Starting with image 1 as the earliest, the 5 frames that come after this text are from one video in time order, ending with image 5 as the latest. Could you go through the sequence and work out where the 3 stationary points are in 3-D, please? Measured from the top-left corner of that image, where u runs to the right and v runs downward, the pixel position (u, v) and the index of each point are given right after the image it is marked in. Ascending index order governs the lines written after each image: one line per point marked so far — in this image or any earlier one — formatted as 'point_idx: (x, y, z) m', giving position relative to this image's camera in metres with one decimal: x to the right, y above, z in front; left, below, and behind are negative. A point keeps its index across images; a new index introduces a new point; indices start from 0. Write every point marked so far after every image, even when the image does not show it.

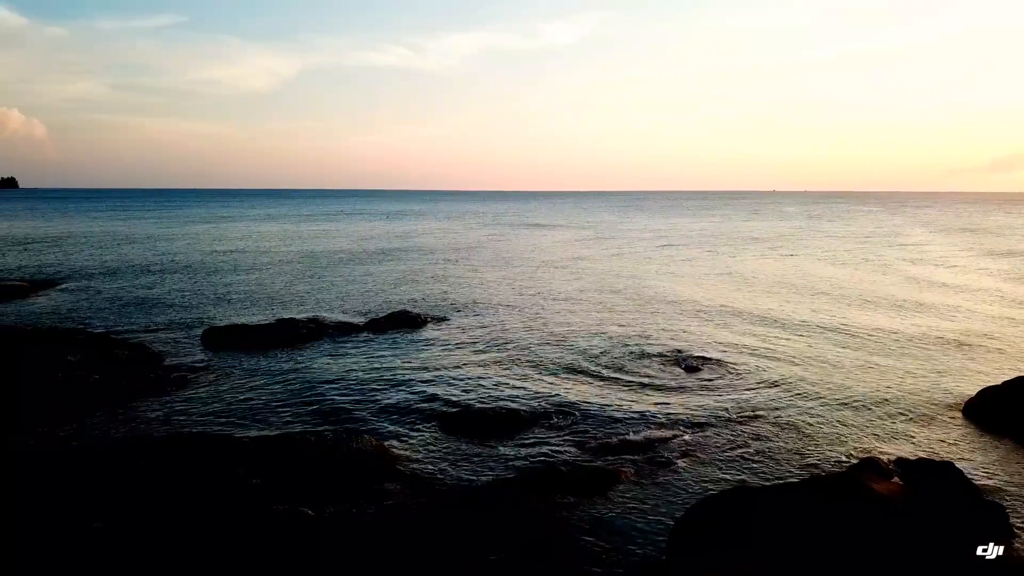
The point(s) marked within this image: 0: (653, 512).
0: (+3.8, -5.9, +16.9) m
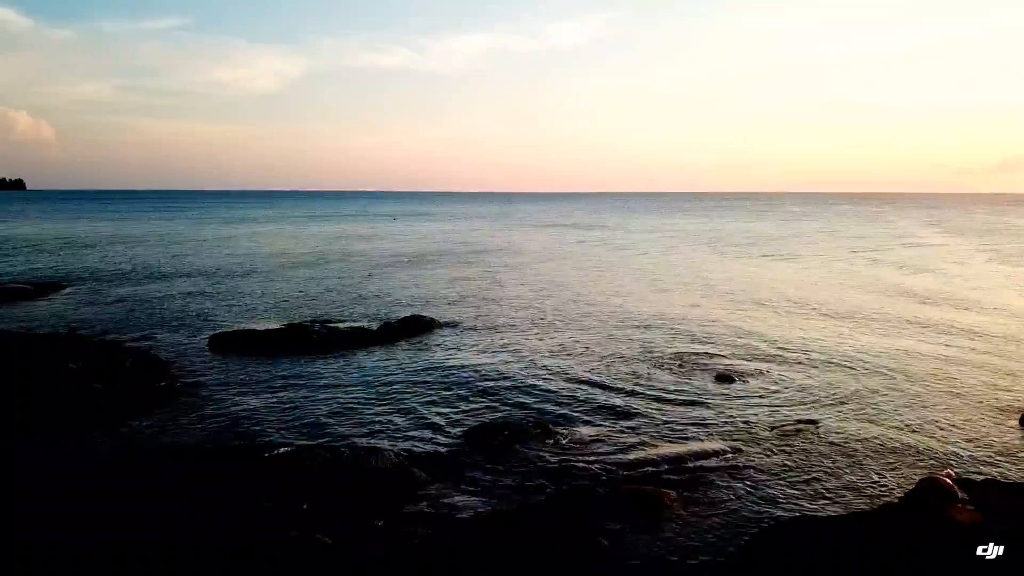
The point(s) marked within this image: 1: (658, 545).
0: (+4.6, -6.0, +15.5) m
1: (+3.4, -6.1, +15.1) m
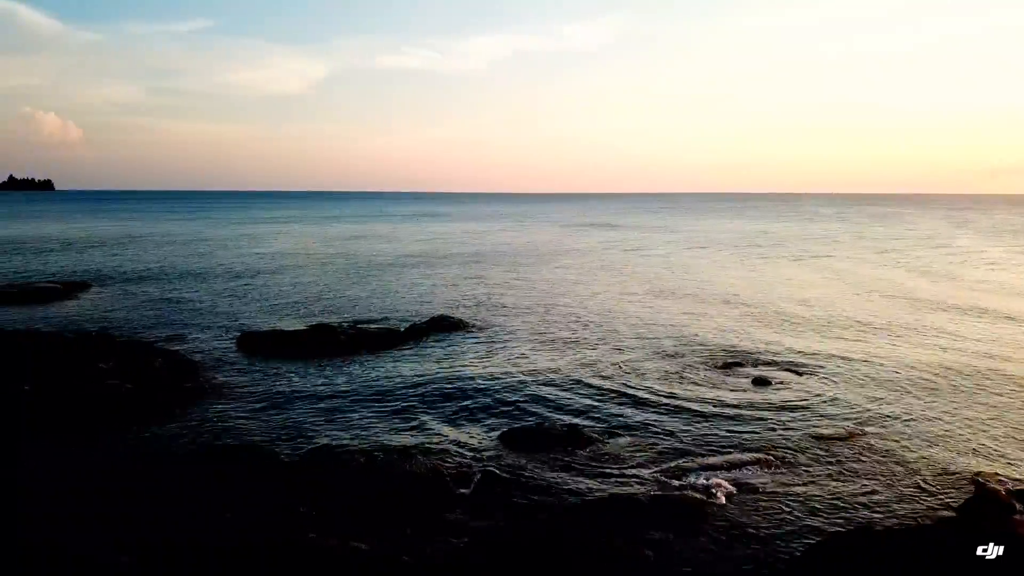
0: (+5.6, -6.1, +14.9) m
1: (+4.4, -6.1, +14.5) m
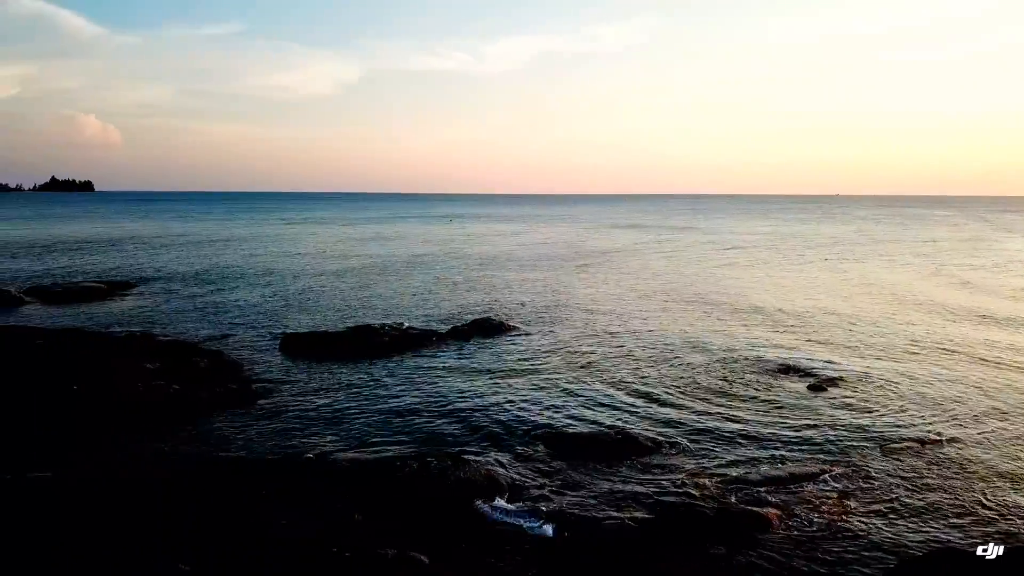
0: (+7.0, -6.2, +14.0) m
1: (+5.7, -6.2, +13.7) m
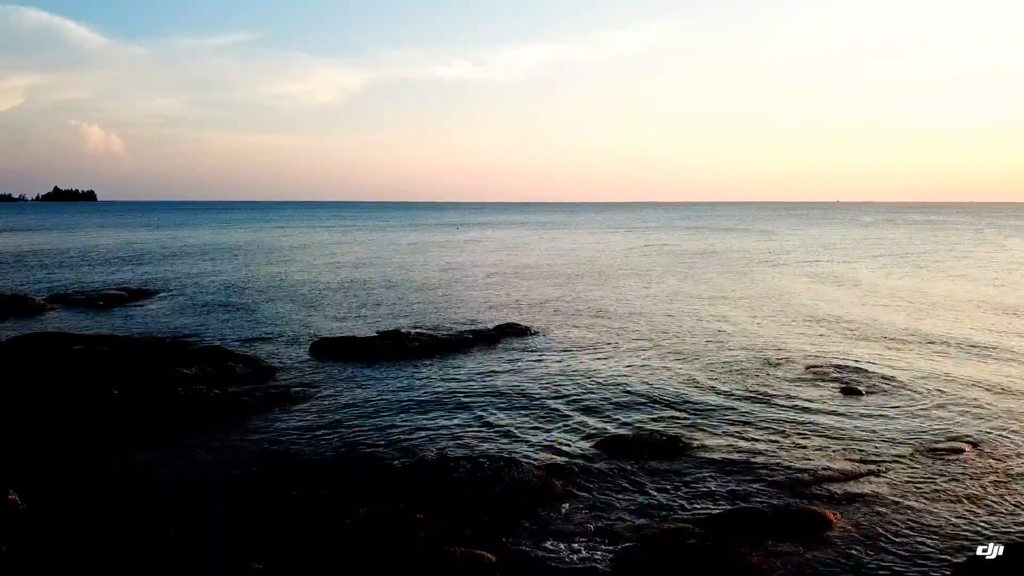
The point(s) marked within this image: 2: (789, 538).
0: (+8.4, -6.2, +14.2) m
1: (+7.2, -6.2, +13.8) m
2: (+6.9, -5.9, +14.6) m
